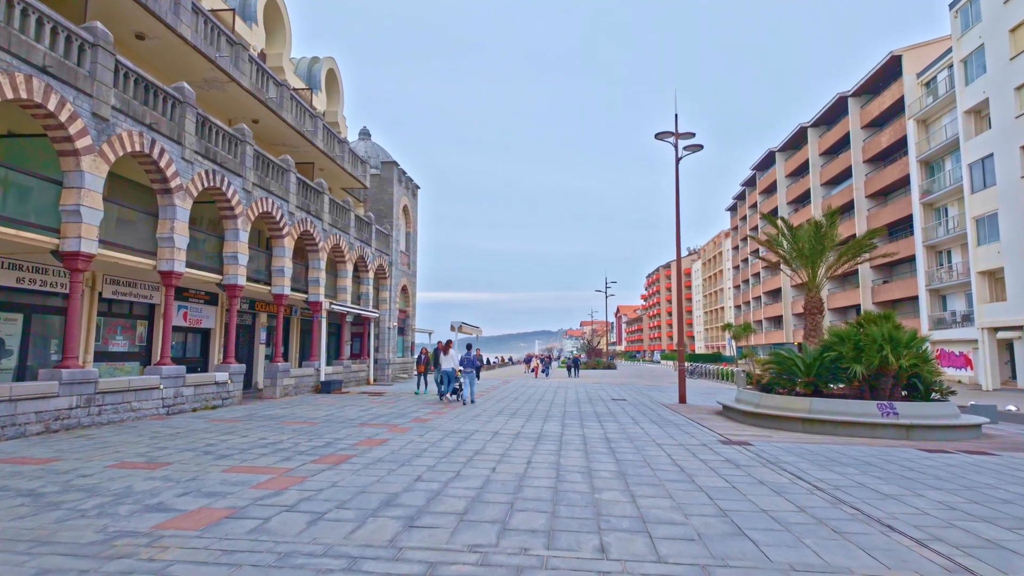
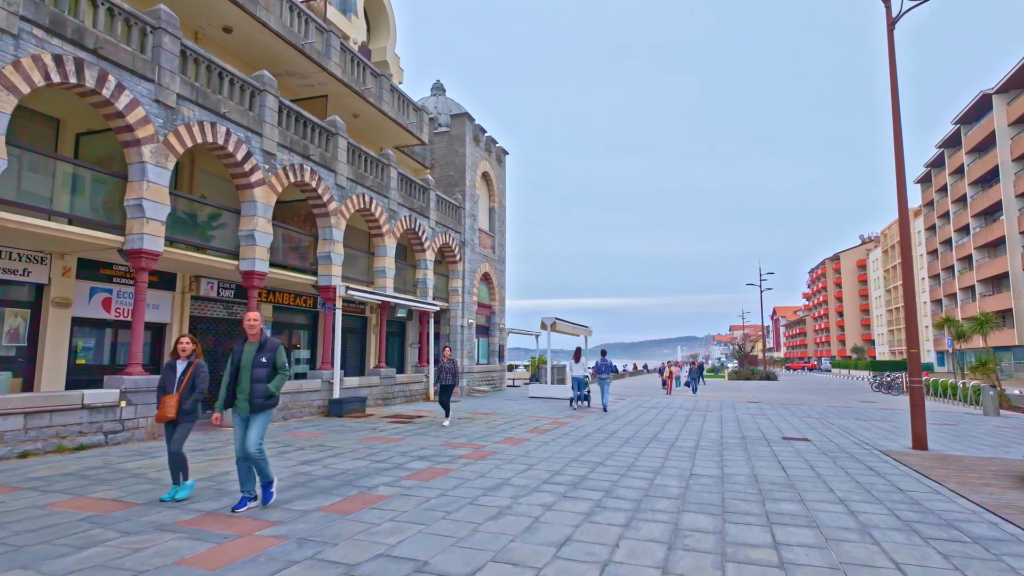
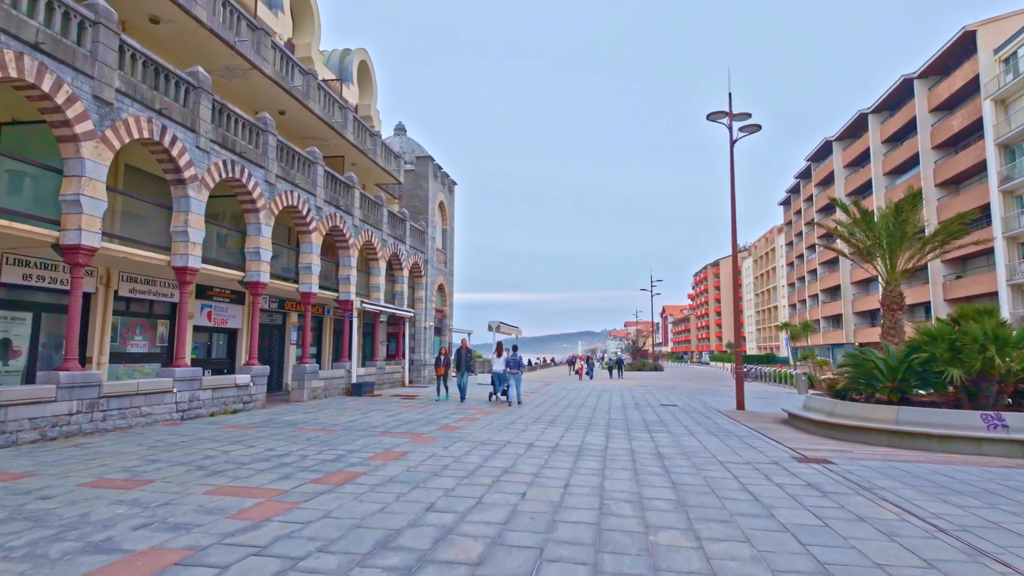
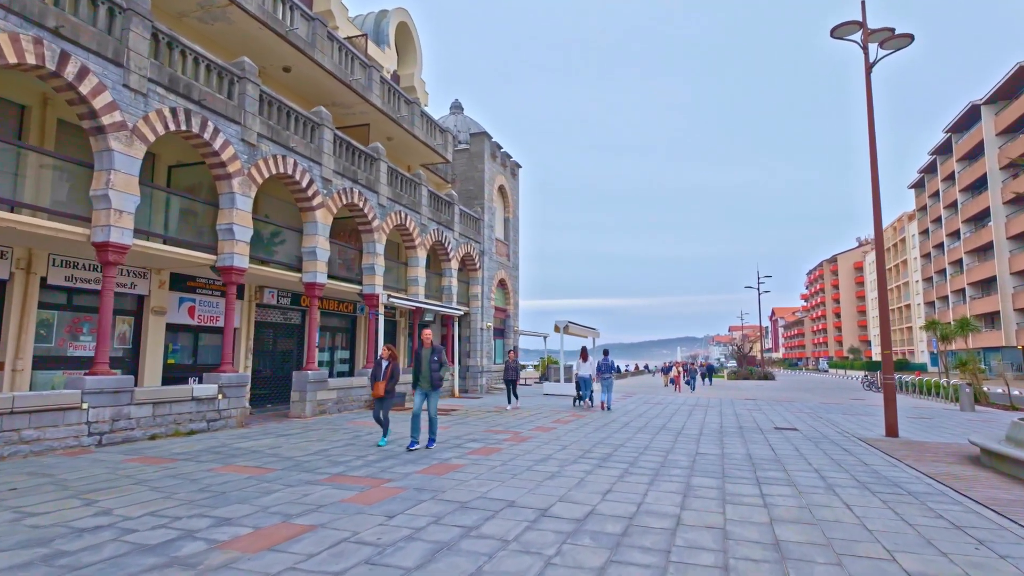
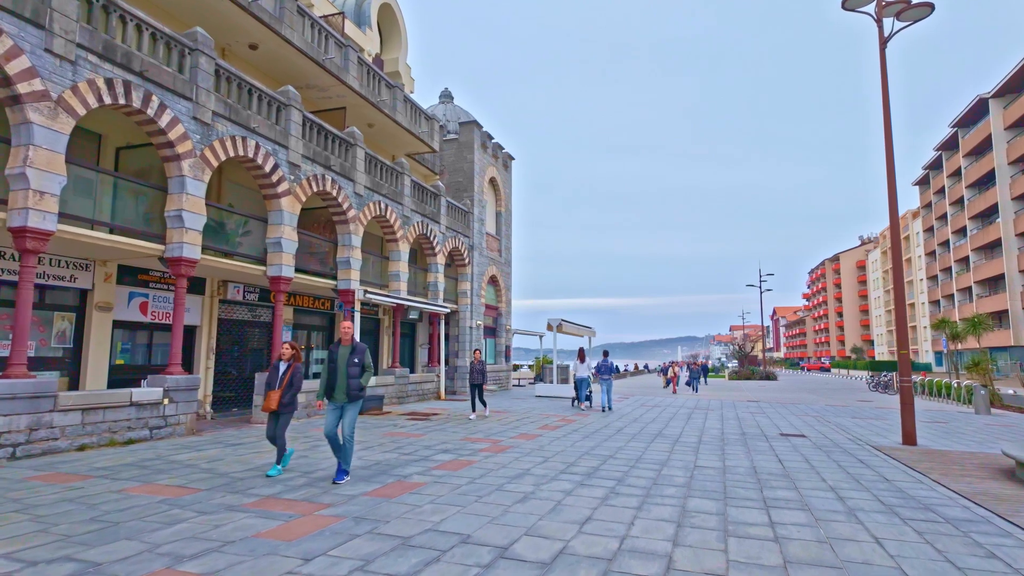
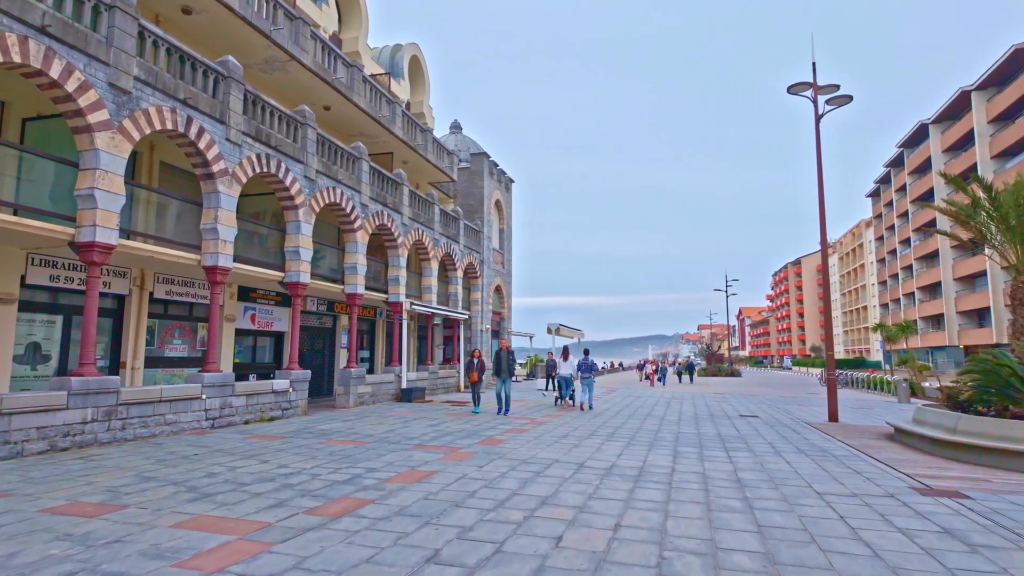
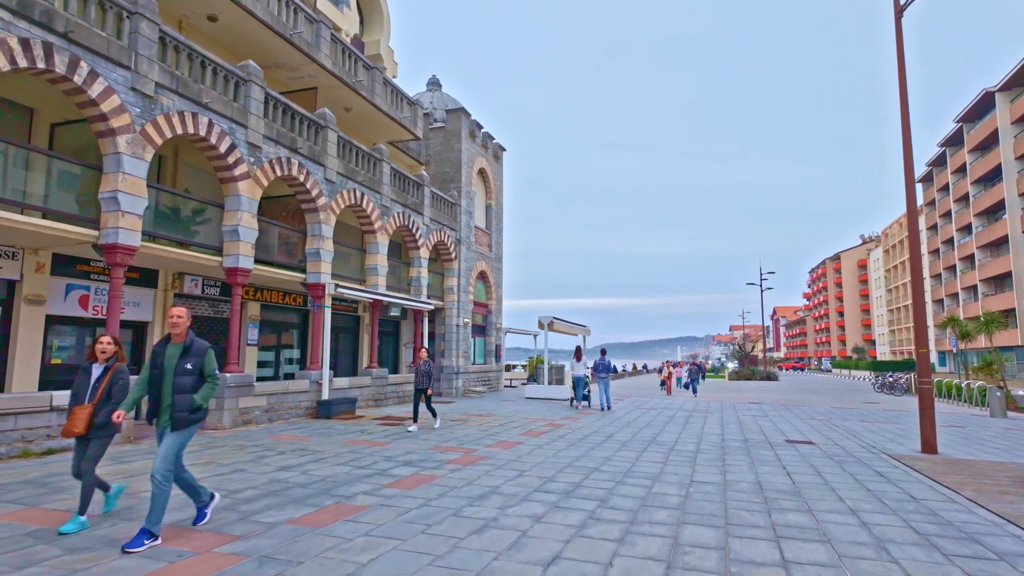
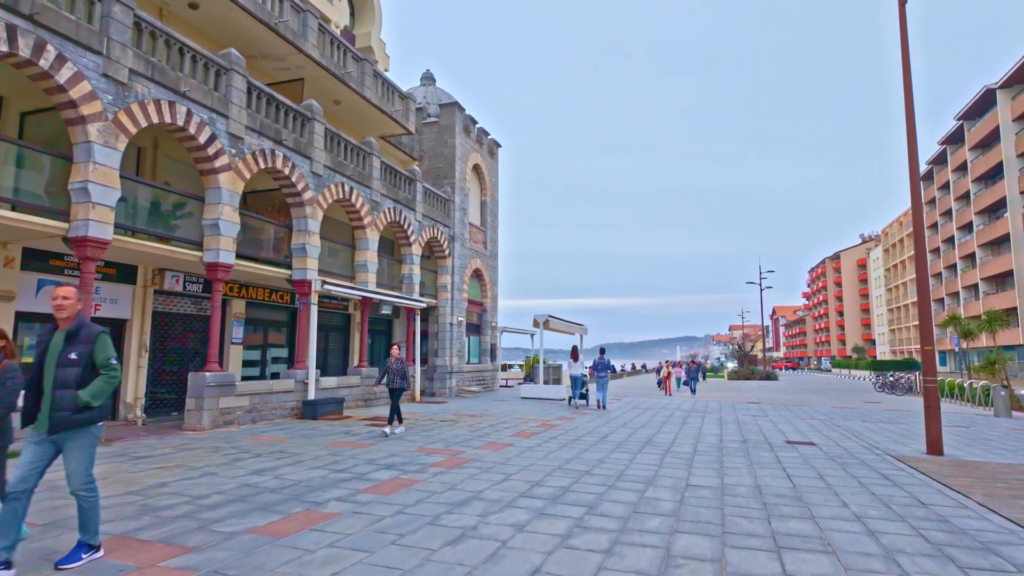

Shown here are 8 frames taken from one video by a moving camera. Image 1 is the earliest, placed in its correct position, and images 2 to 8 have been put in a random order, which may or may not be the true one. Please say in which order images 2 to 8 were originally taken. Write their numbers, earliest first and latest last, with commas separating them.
3, 6, 4, 5, 2, 7, 8
